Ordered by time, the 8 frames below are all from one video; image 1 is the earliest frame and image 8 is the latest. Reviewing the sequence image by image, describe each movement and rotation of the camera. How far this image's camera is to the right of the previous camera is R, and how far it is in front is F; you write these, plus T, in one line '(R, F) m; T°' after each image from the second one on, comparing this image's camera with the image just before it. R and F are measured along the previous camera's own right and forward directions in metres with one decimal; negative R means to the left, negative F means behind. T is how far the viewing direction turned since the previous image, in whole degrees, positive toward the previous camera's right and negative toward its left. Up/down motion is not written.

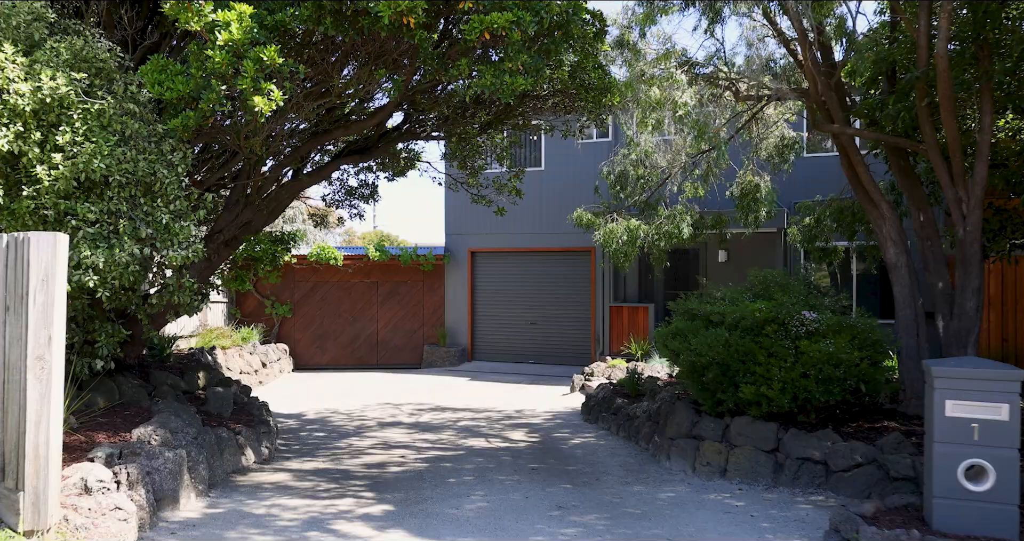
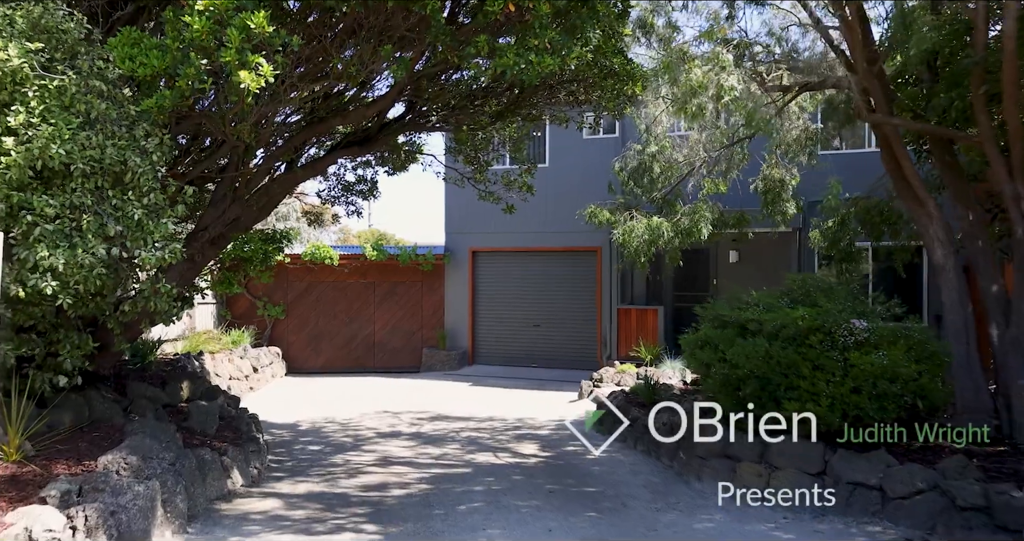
(-0.2, +0.7) m; 0°
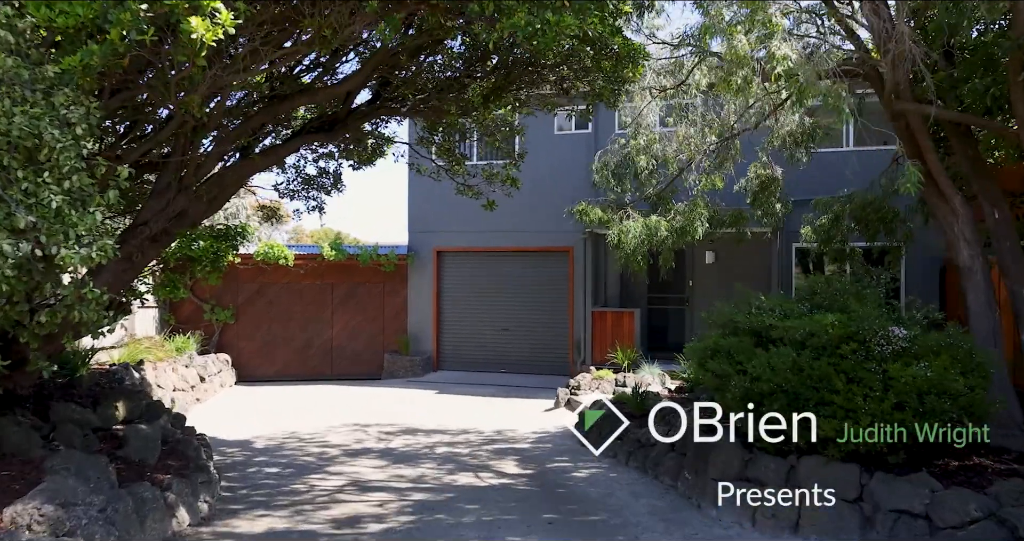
(-0.3, +0.8) m; +4°
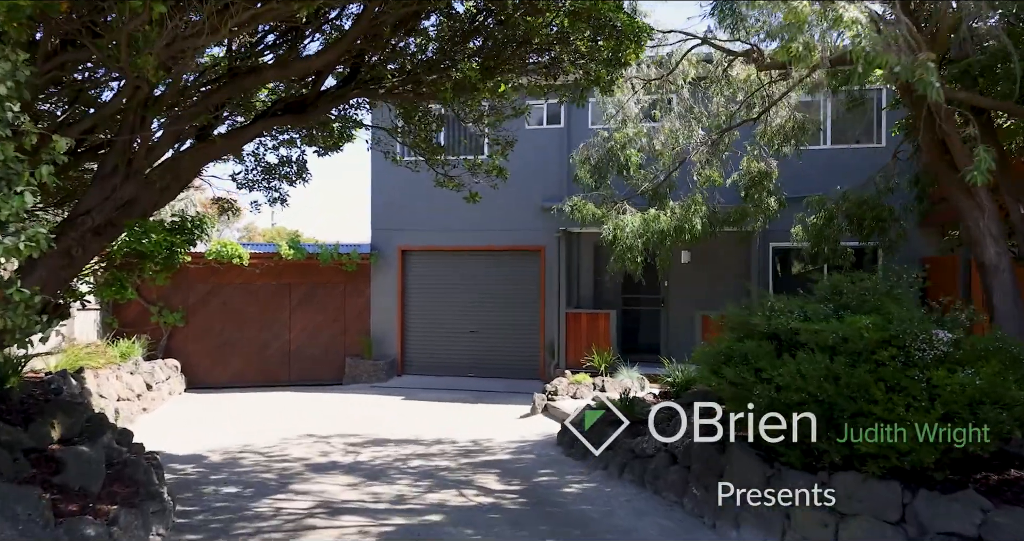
(-0.3, +0.6) m; +4°
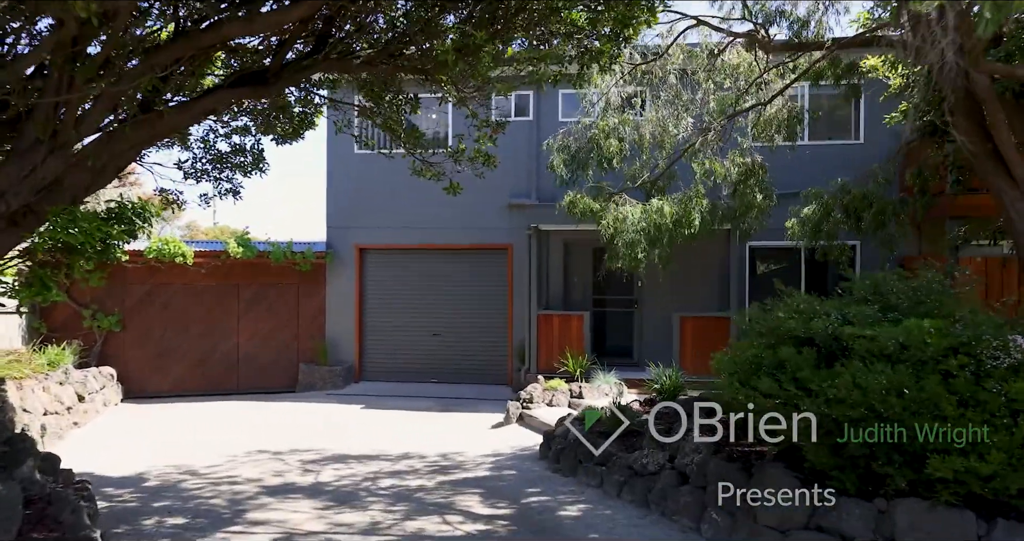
(-0.4, +0.8) m; +4°
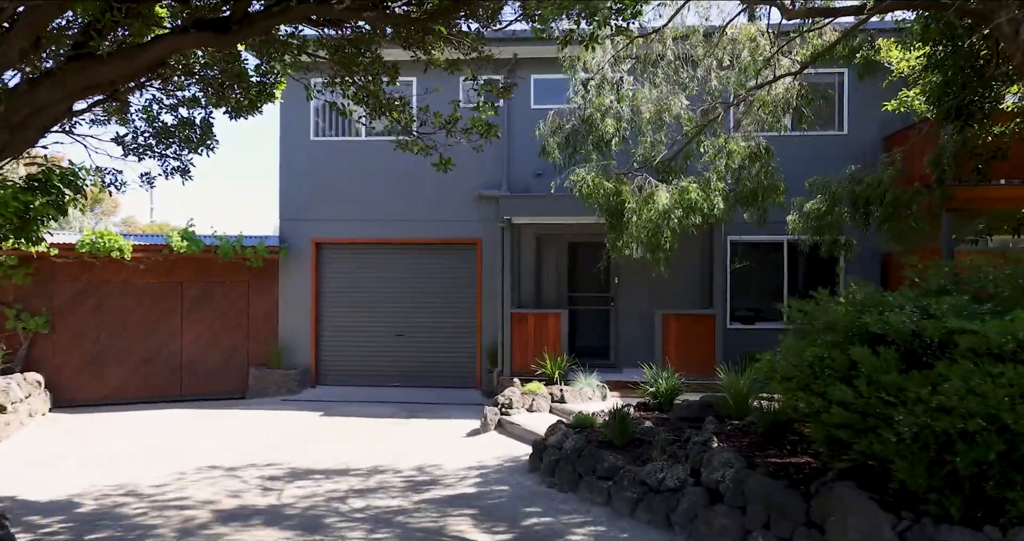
(-0.4, +0.9) m; +4°
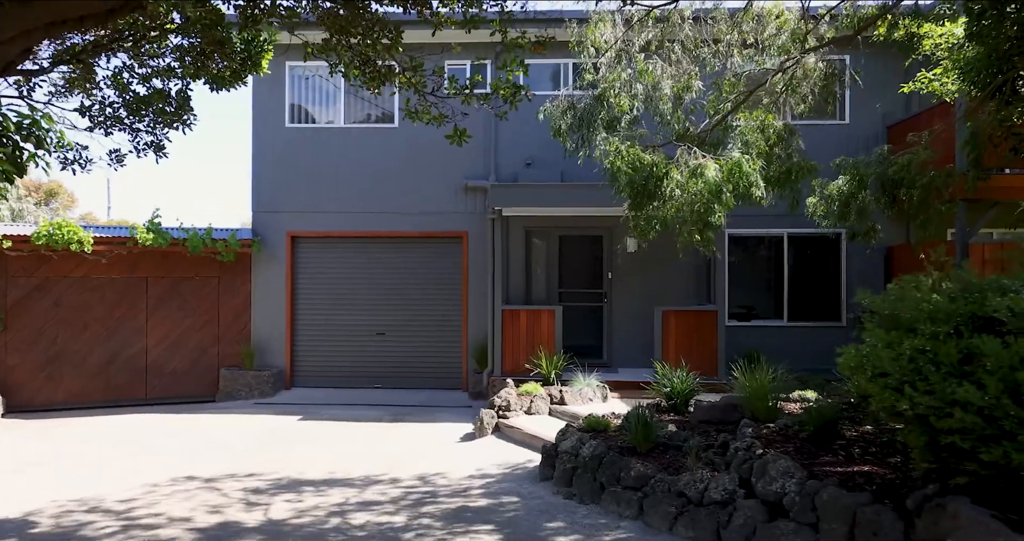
(-0.4, +0.7) m; +3°
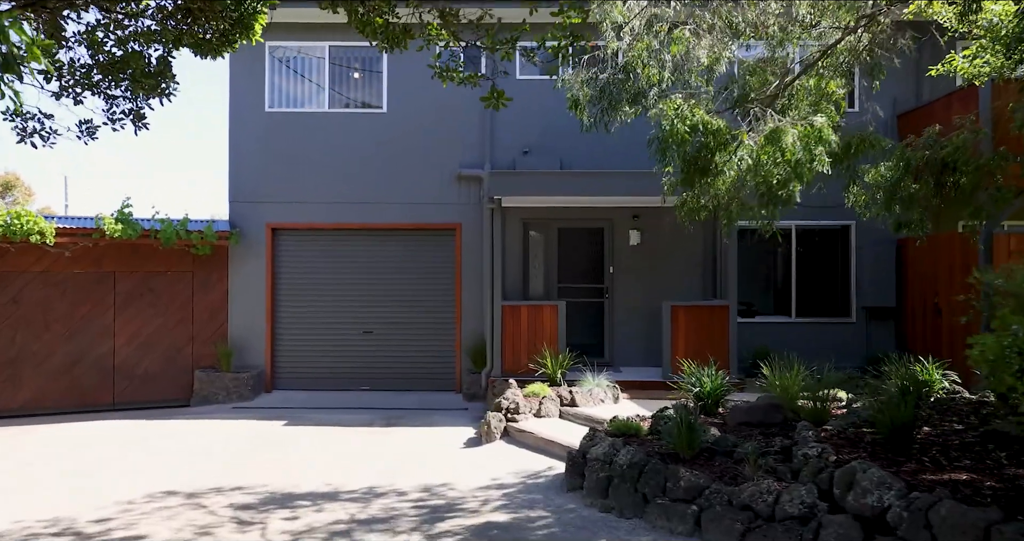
(-0.5, +0.7) m; +3°
